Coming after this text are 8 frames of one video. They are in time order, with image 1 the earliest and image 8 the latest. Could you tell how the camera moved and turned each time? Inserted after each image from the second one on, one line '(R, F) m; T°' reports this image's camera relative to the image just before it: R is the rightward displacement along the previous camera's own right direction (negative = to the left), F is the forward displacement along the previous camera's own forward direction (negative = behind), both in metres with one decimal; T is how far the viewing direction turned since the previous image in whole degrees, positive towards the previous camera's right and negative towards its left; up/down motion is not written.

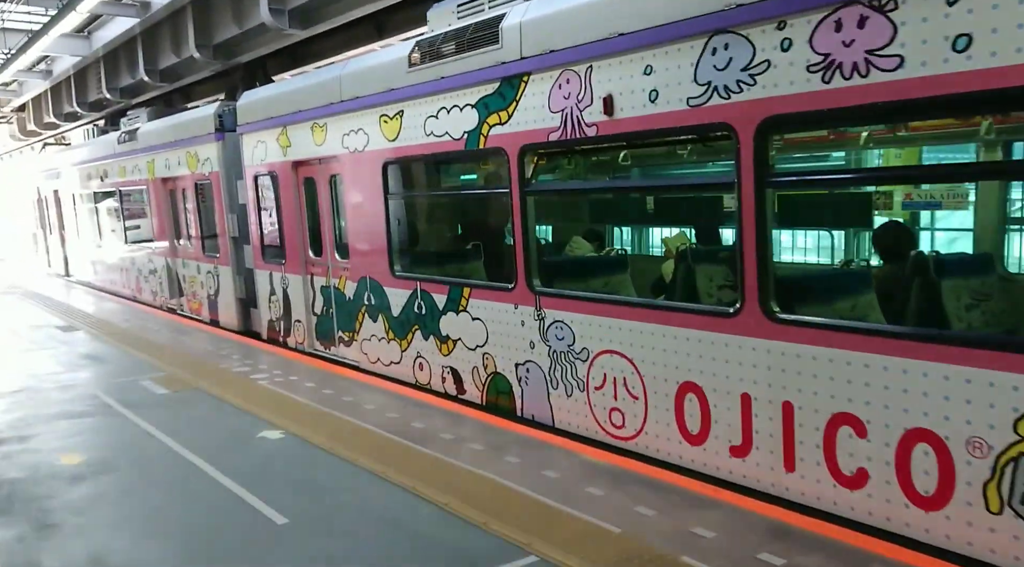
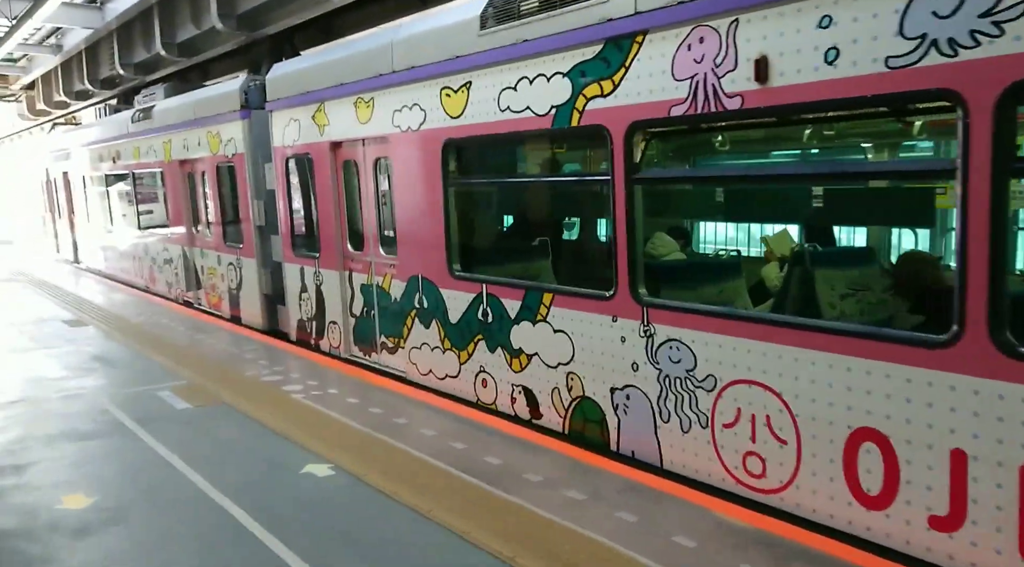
(-0.5, +0.9) m; -1°
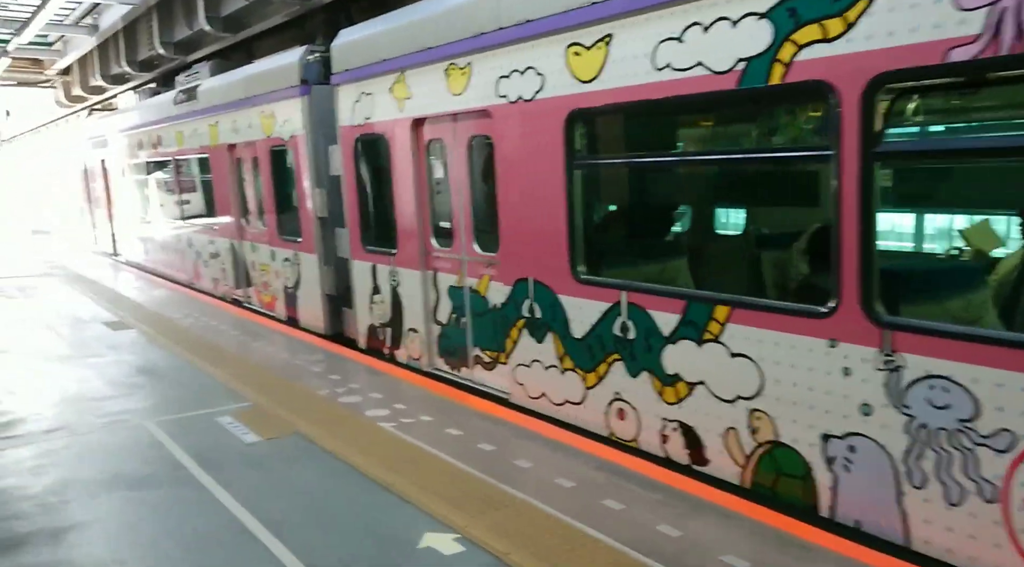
(-0.6, +1.1) m; -2°
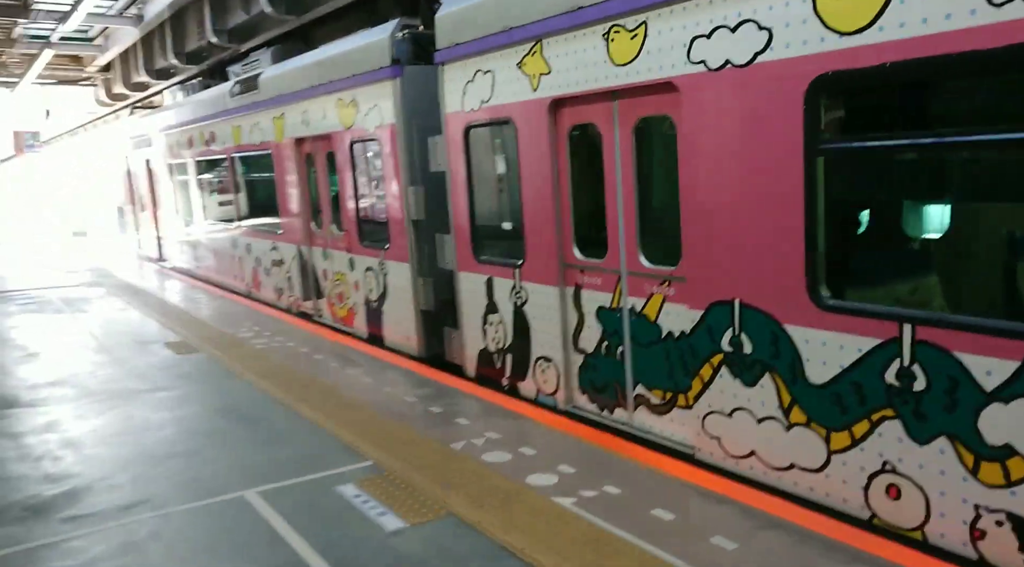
(-0.8, +1.1) m; -2°
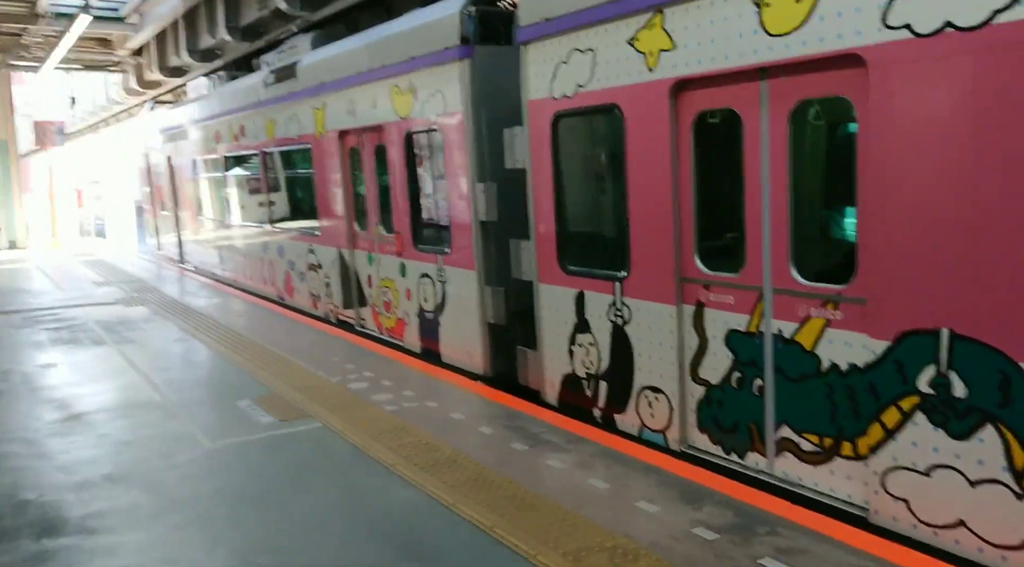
(-0.5, +0.8) m; -1°
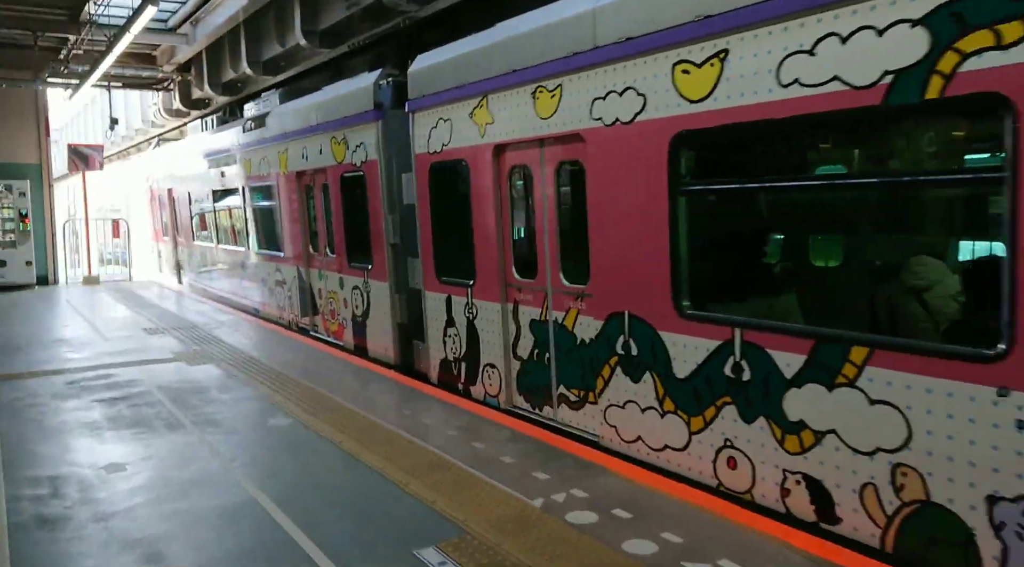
(+1.0, -1.6) m; -1°
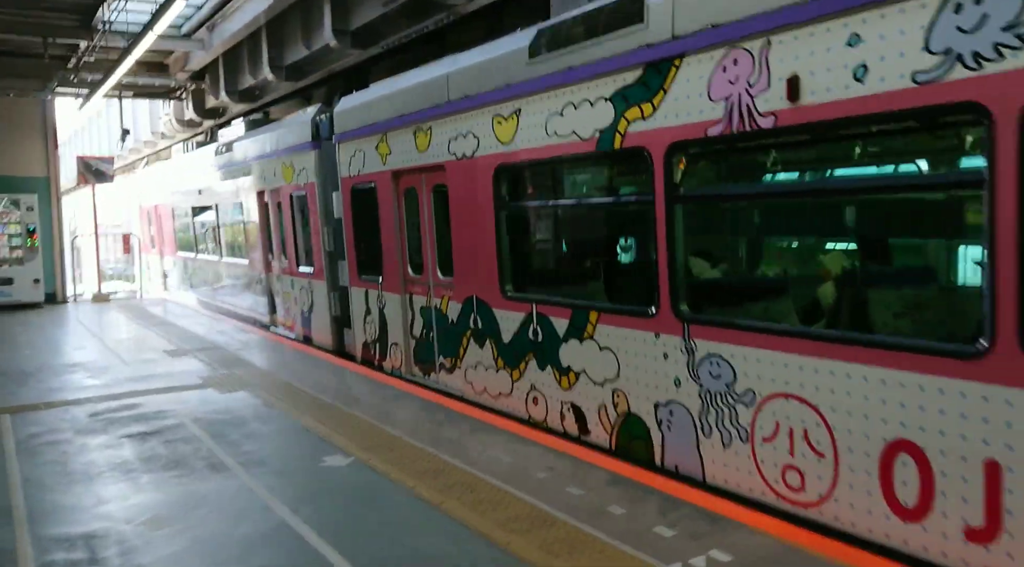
(+0.9, -1.6) m; 0°
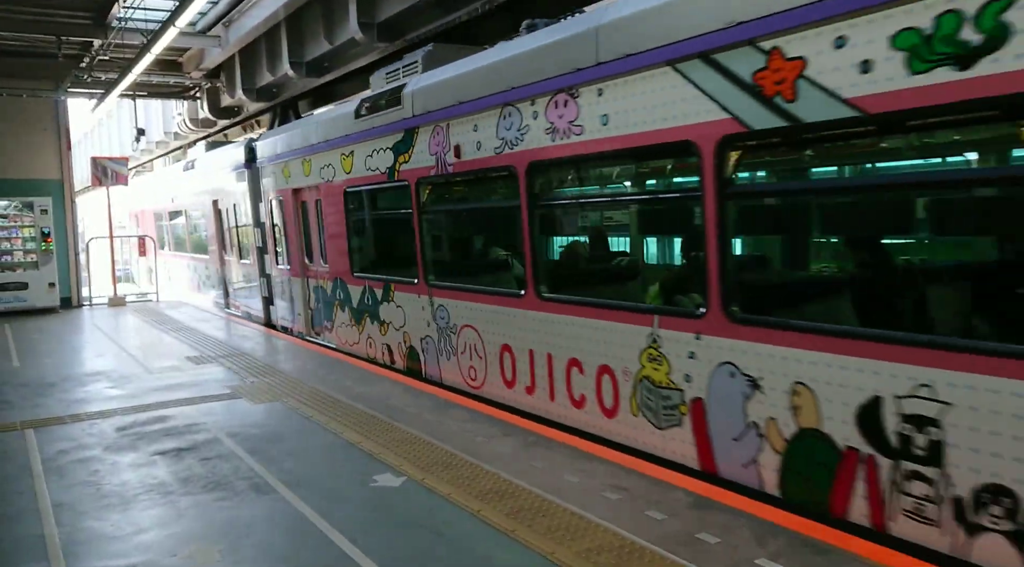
(+1.6, -2.7) m; 0°
